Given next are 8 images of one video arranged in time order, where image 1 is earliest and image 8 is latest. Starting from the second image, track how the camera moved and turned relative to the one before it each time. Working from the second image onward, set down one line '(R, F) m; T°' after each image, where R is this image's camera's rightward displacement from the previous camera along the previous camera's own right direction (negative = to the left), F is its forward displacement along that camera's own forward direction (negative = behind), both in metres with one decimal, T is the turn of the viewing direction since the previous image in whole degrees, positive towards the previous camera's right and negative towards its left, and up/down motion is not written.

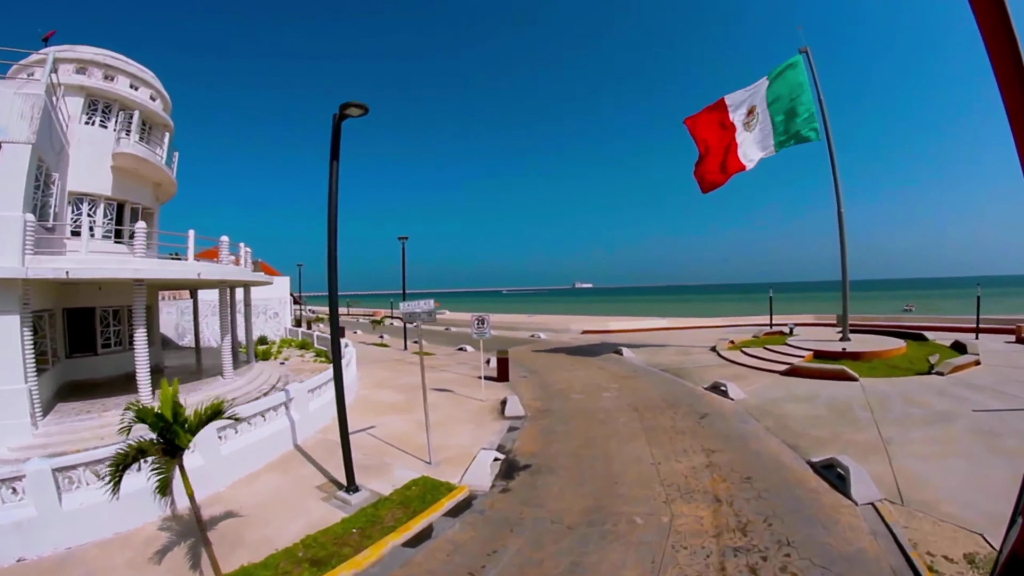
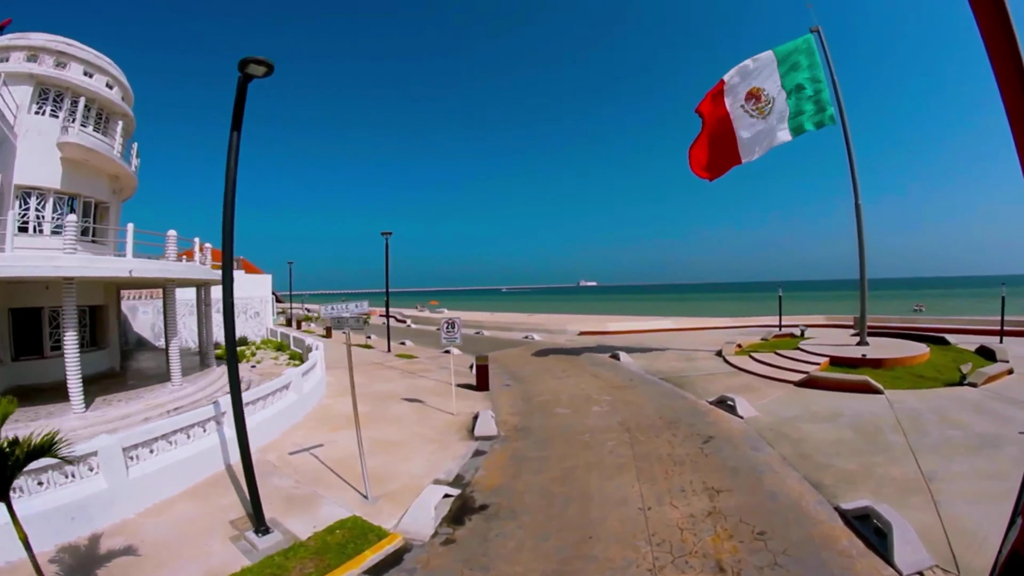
(+0.6, +1.4) m; -1°
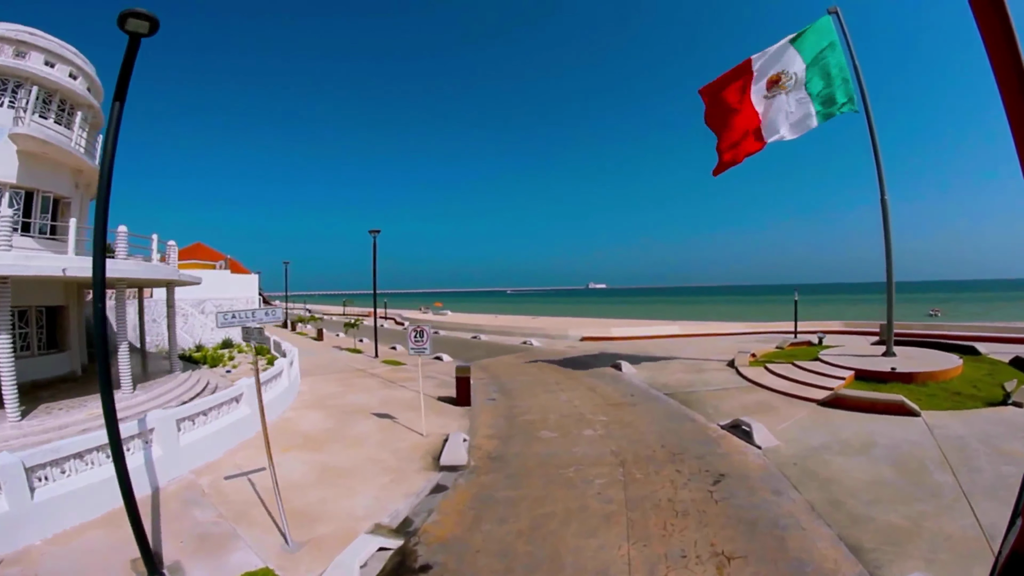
(+0.6, +1.3) m; -1°
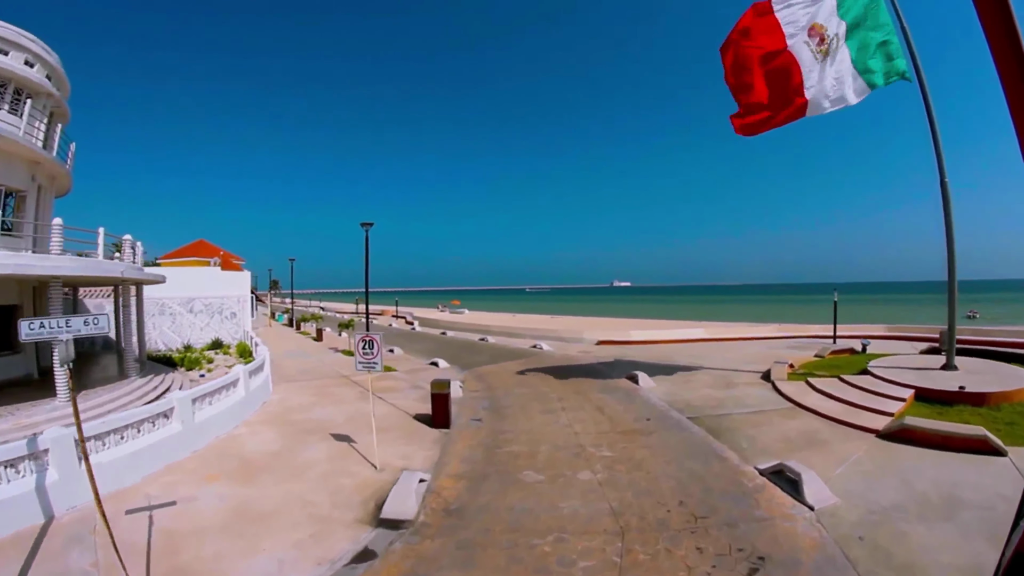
(+0.7, +1.8) m; -3°
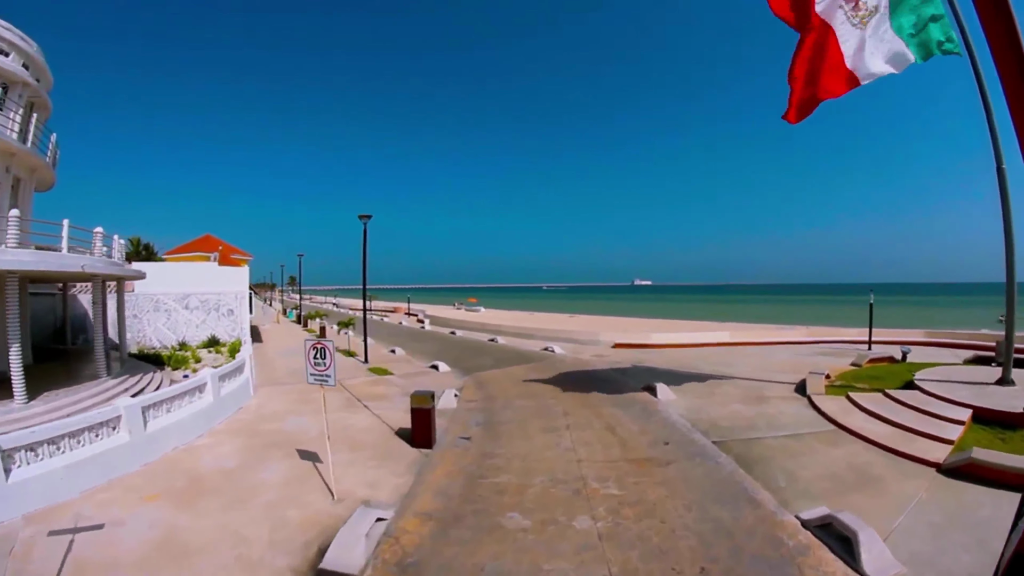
(+0.4, +1.2) m; -2°
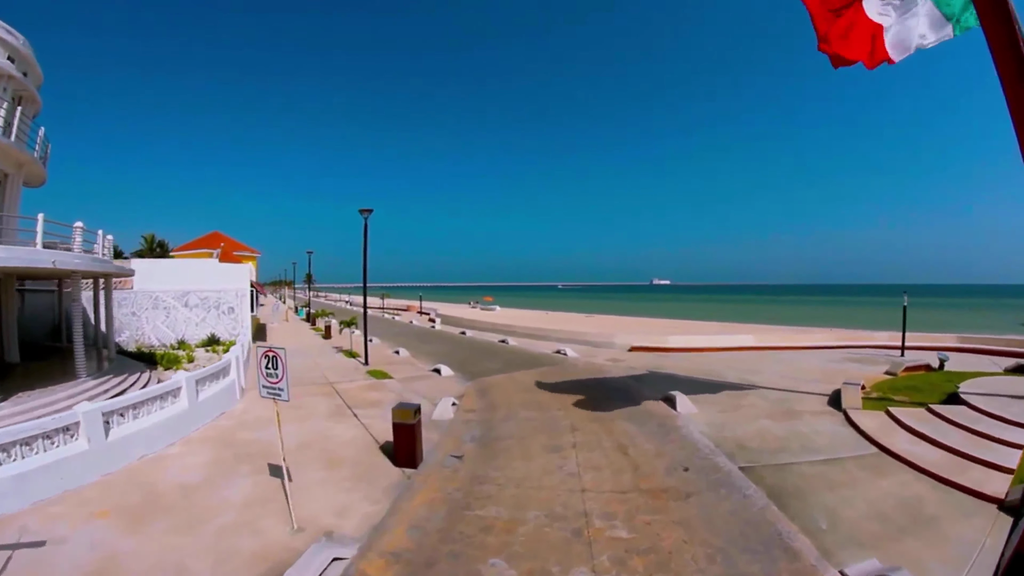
(+0.3, +0.9) m; -2°
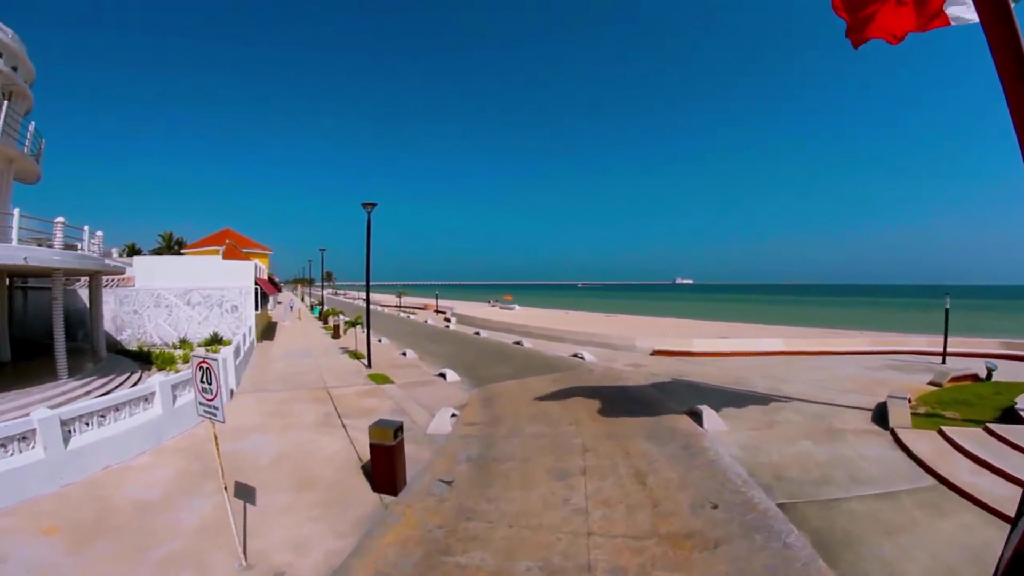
(+0.3, +1.0) m; -3°
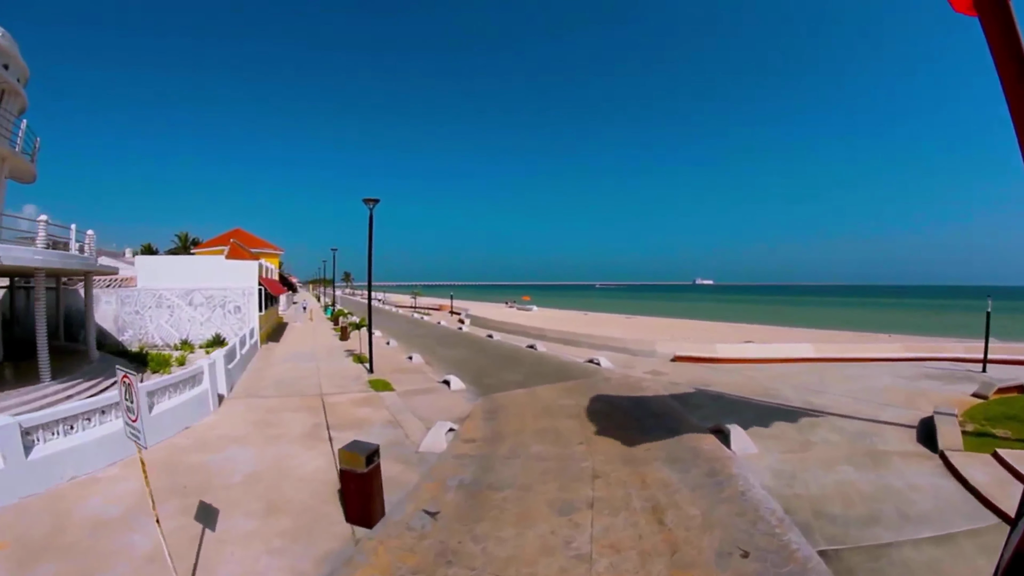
(+0.3, +0.8) m; -2°
